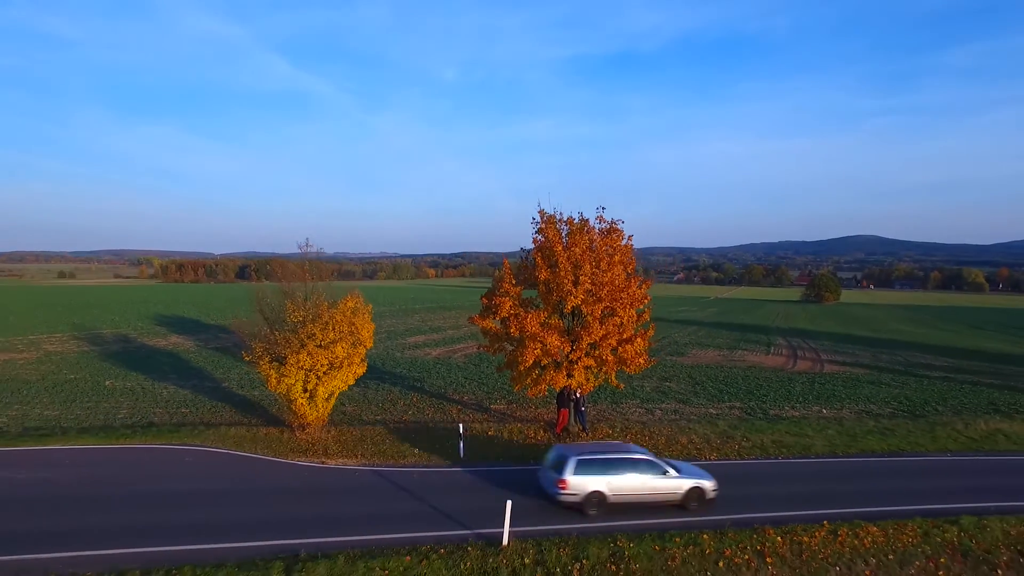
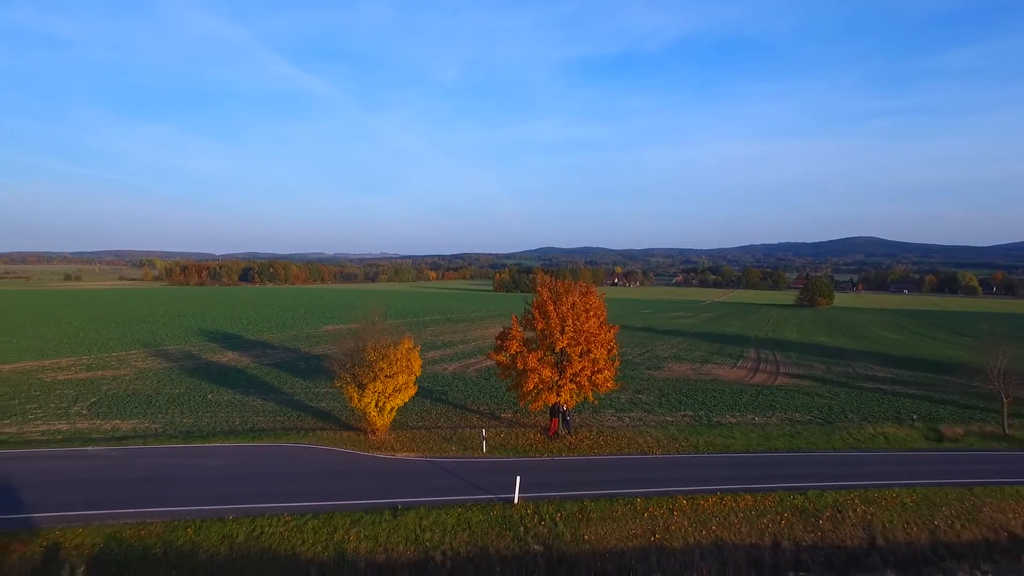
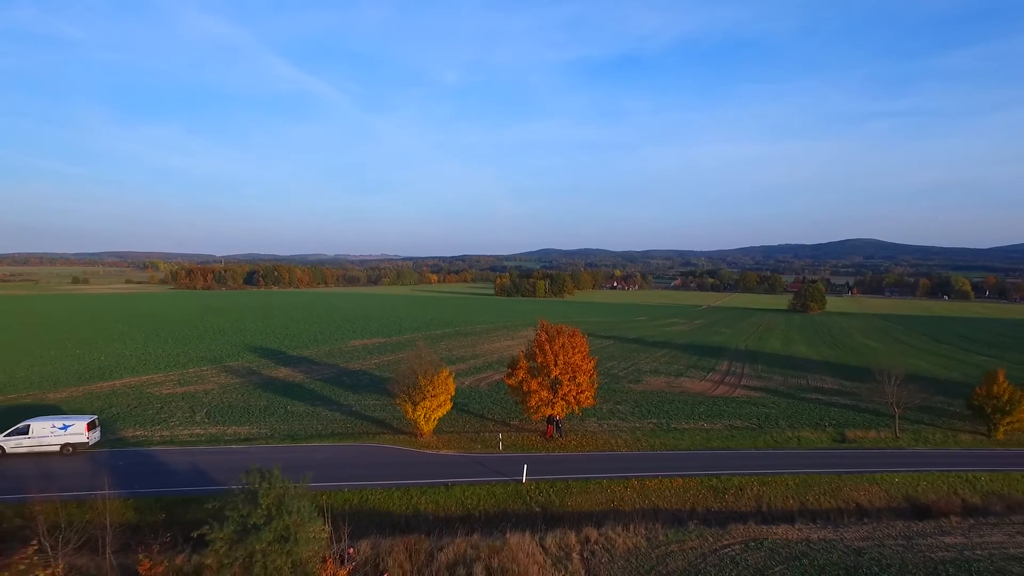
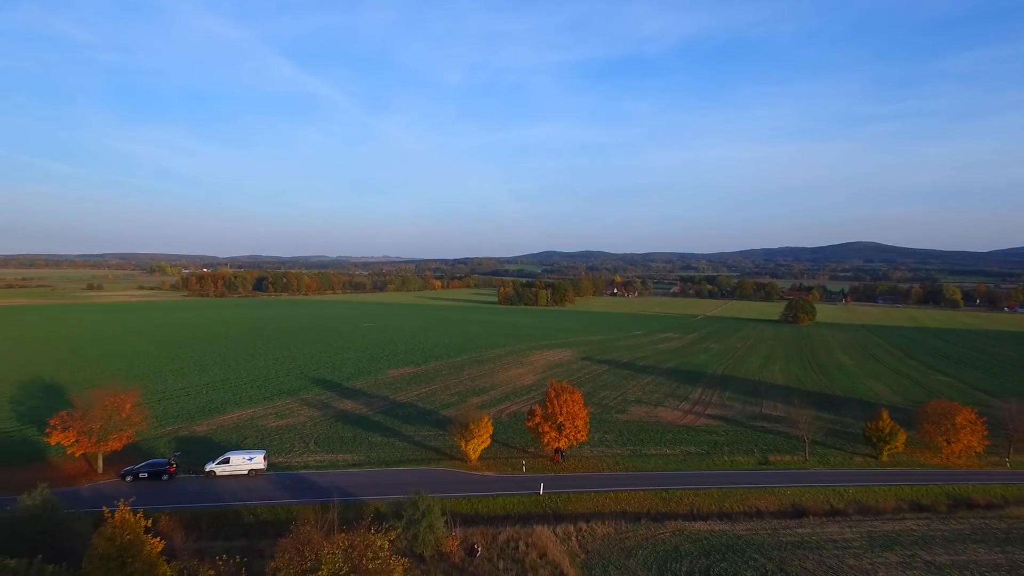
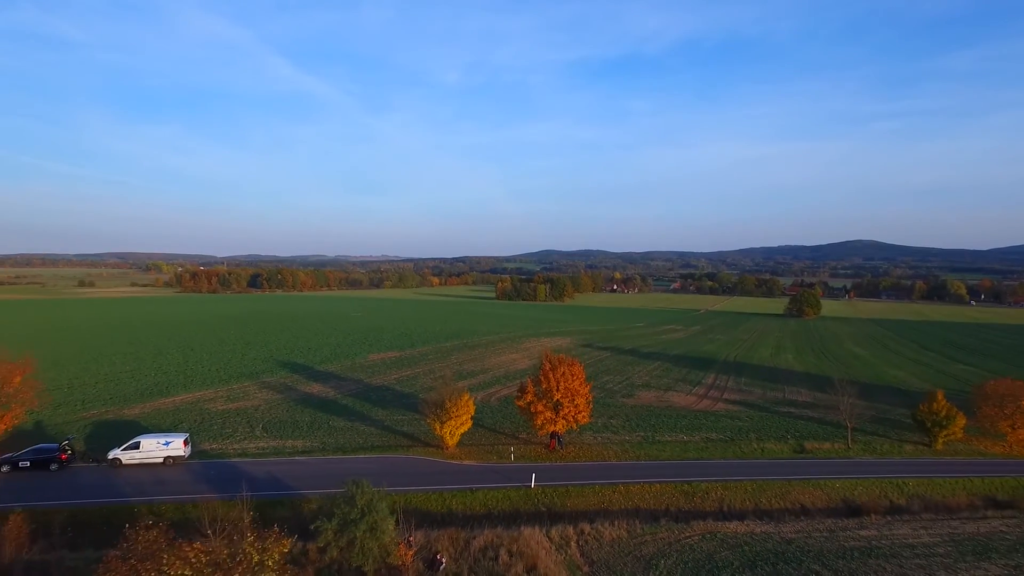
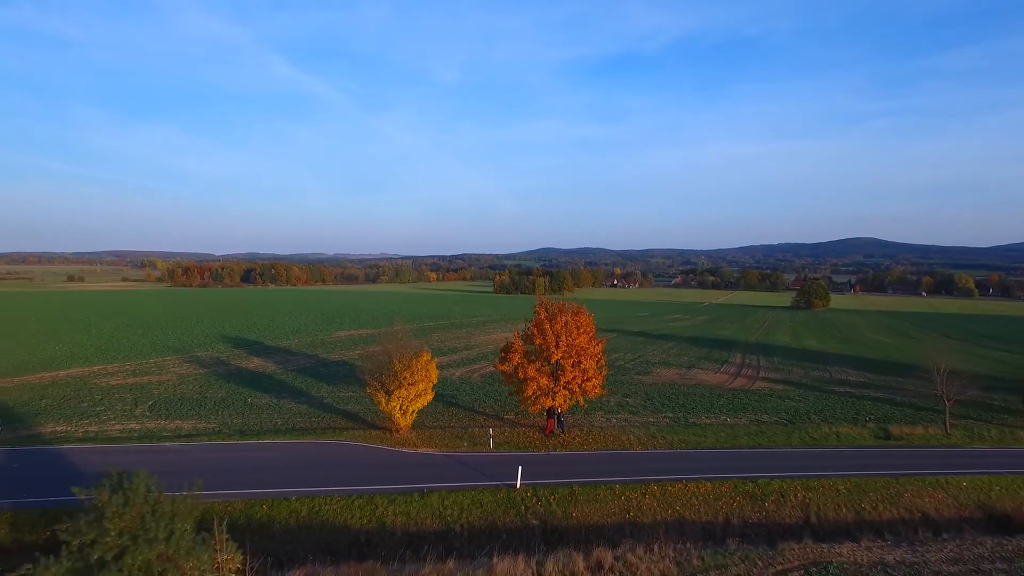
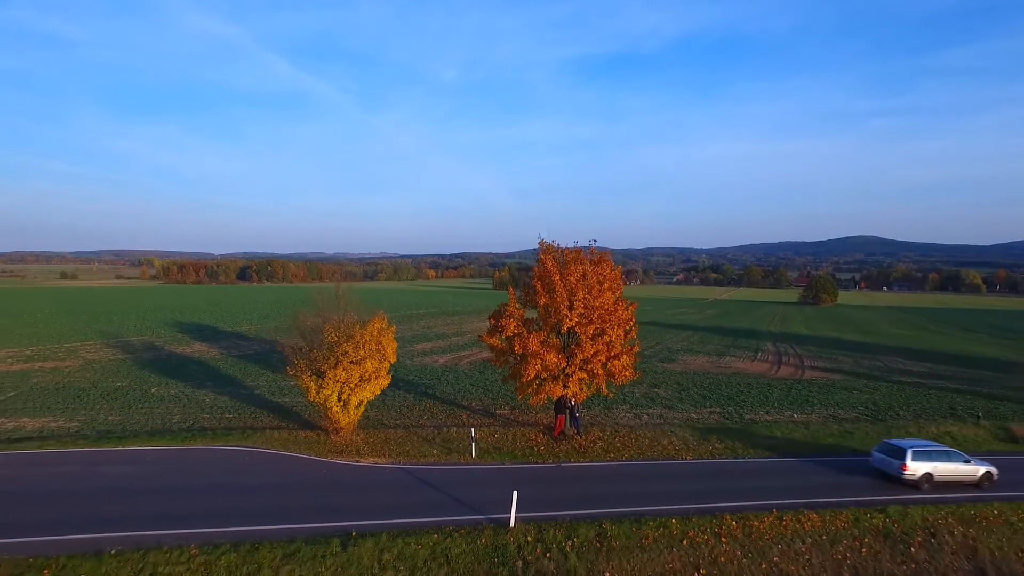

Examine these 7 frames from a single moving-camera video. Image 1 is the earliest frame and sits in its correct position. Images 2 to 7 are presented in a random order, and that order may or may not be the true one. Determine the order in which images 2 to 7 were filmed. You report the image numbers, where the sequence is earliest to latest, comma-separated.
7, 2, 6, 3, 5, 4
